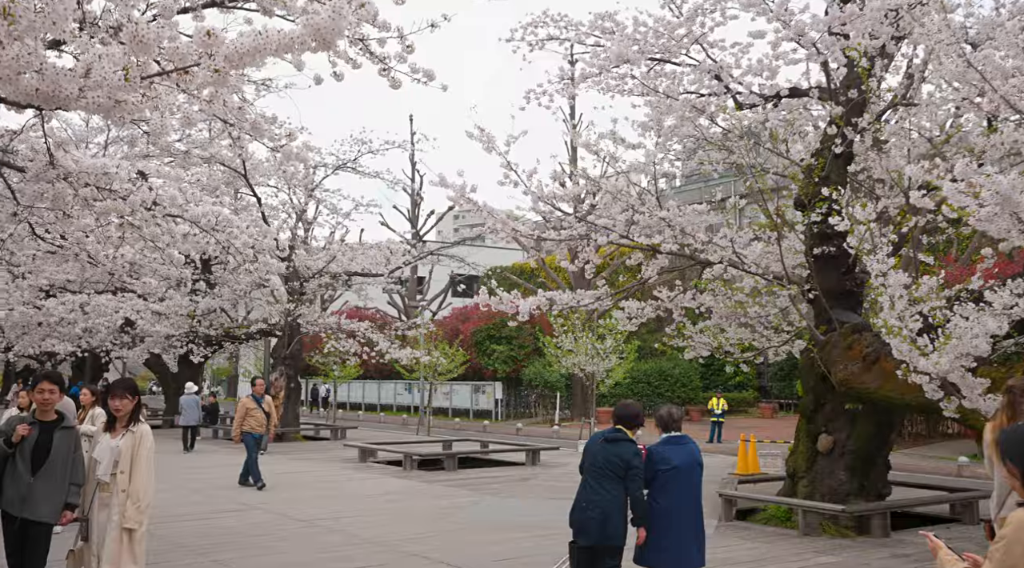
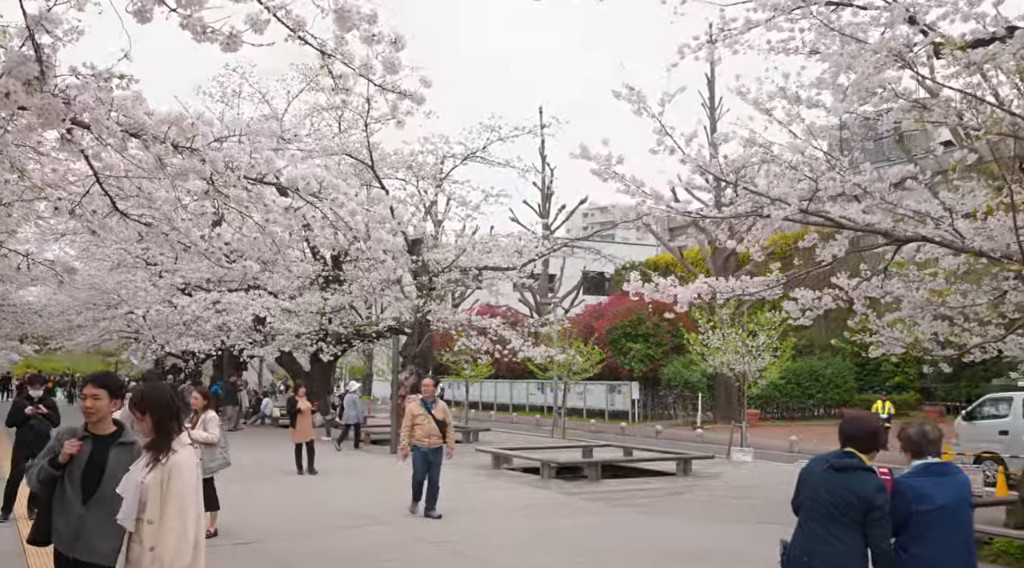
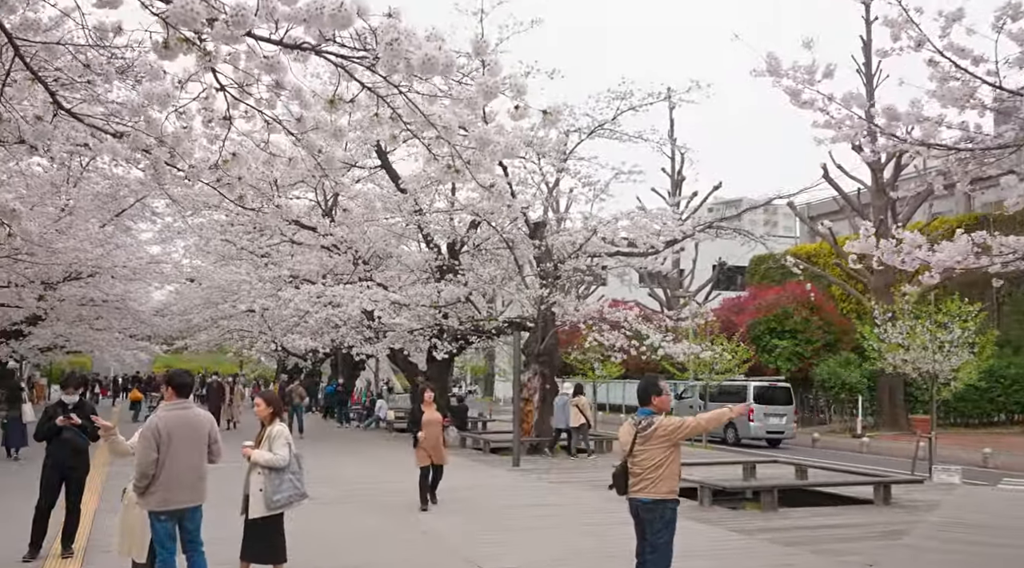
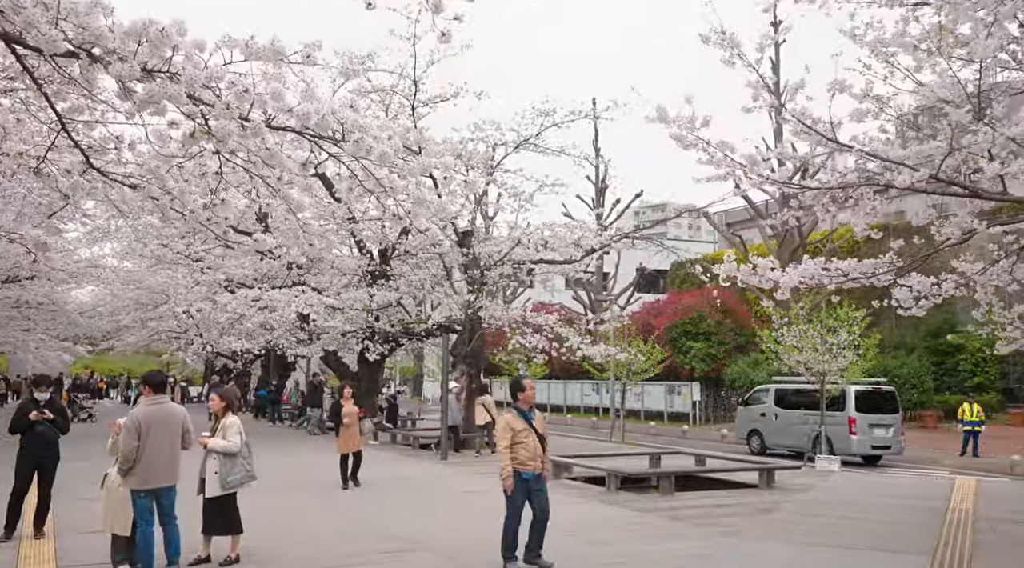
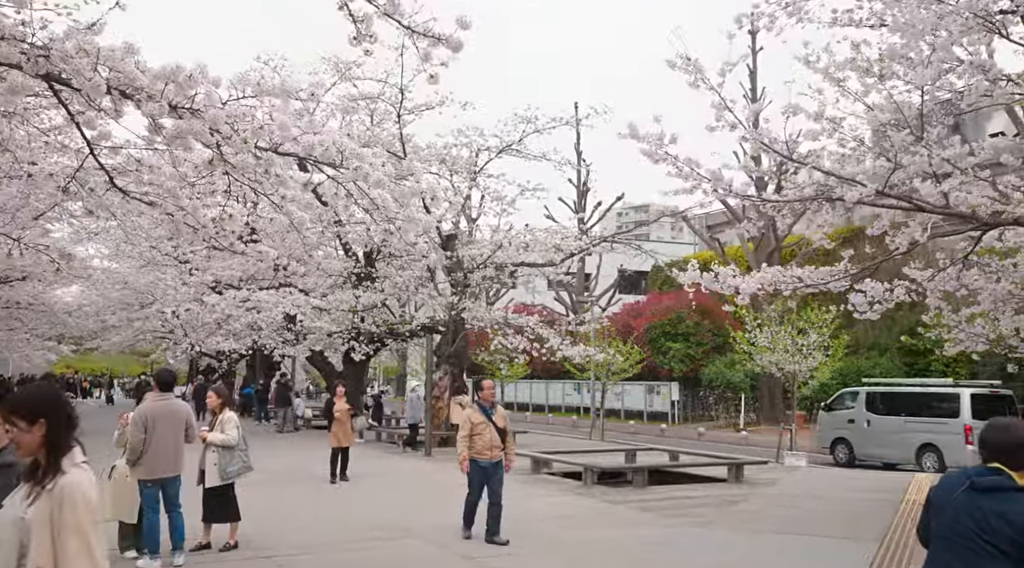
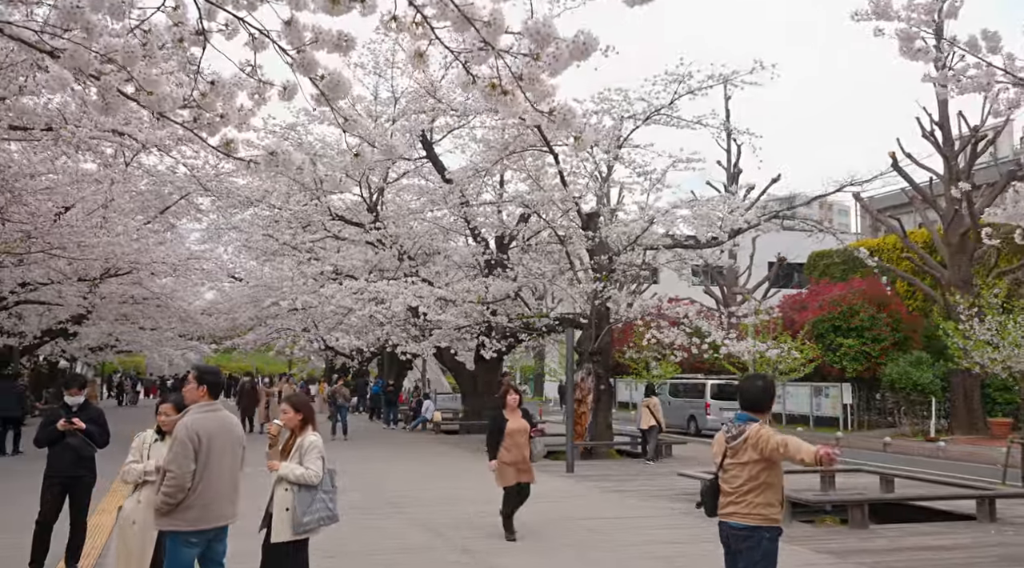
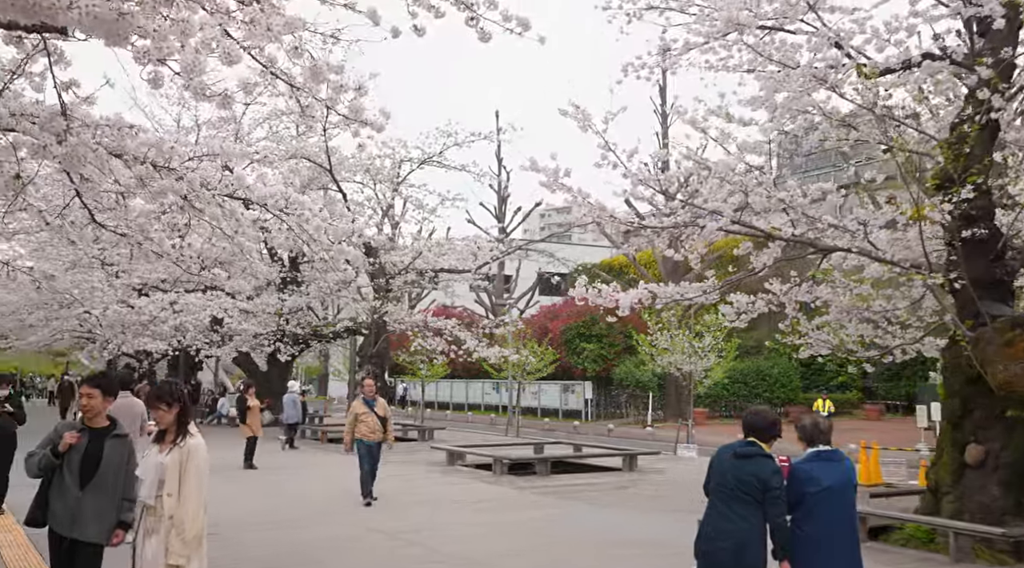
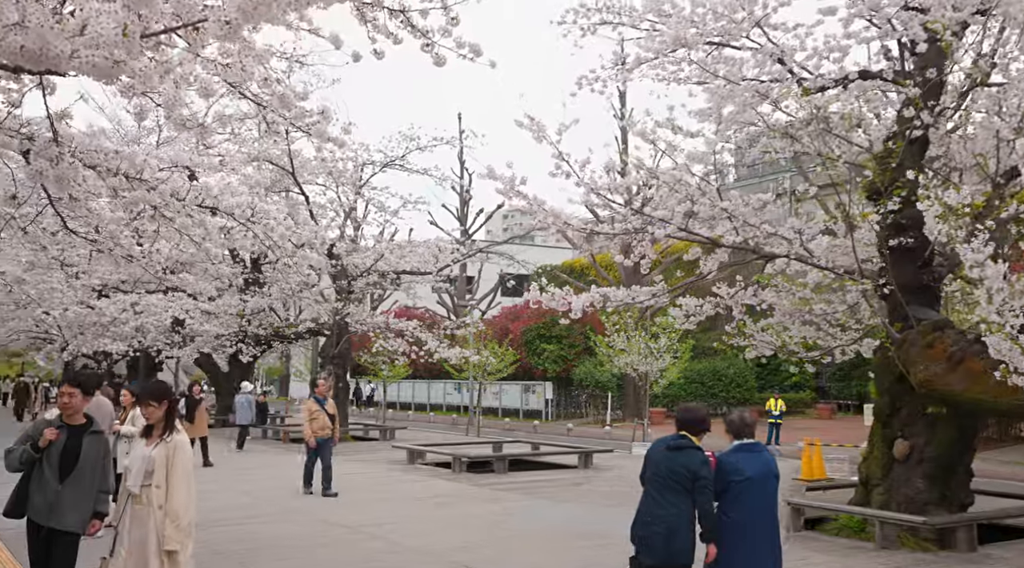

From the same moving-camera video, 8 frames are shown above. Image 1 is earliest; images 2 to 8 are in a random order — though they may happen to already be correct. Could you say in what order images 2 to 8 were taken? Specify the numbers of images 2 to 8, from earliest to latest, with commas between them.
8, 7, 2, 5, 4, 3, 6
